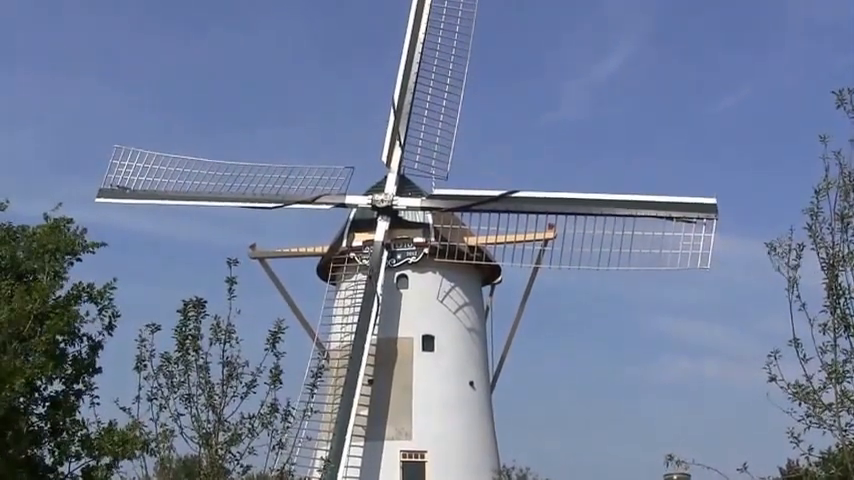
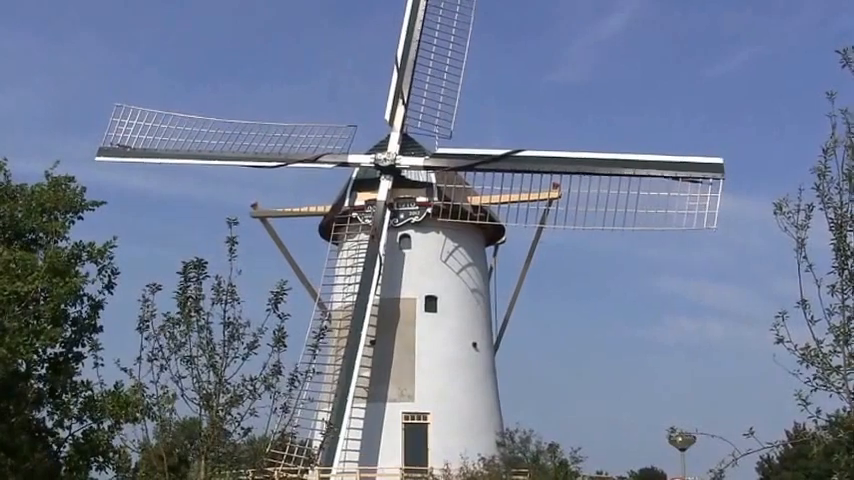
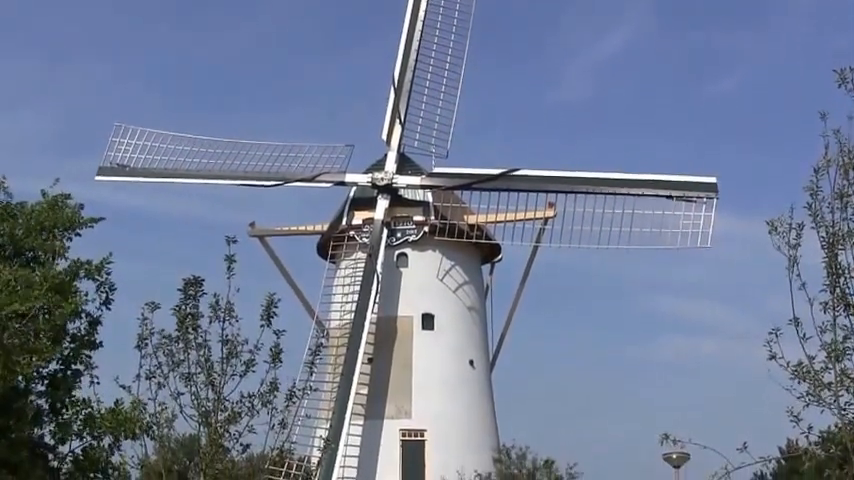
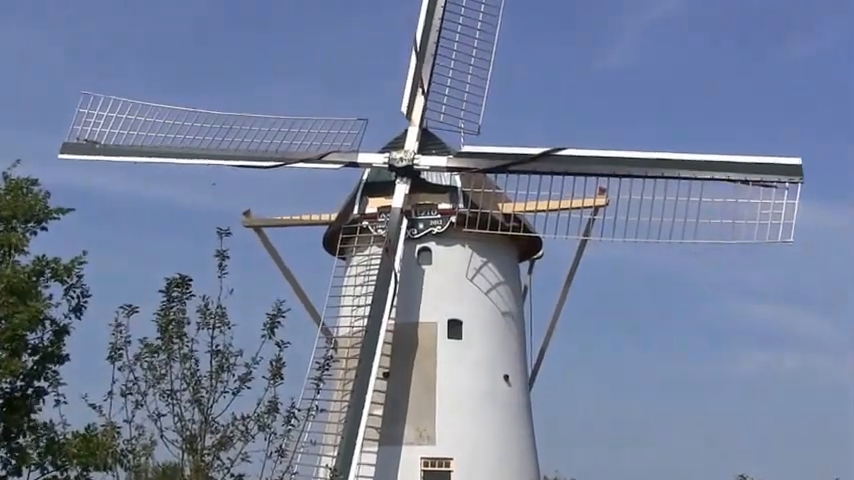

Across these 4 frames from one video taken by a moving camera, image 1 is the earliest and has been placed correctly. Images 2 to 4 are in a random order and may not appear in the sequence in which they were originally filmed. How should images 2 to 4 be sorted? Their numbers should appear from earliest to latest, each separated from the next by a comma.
3, 2, 4
